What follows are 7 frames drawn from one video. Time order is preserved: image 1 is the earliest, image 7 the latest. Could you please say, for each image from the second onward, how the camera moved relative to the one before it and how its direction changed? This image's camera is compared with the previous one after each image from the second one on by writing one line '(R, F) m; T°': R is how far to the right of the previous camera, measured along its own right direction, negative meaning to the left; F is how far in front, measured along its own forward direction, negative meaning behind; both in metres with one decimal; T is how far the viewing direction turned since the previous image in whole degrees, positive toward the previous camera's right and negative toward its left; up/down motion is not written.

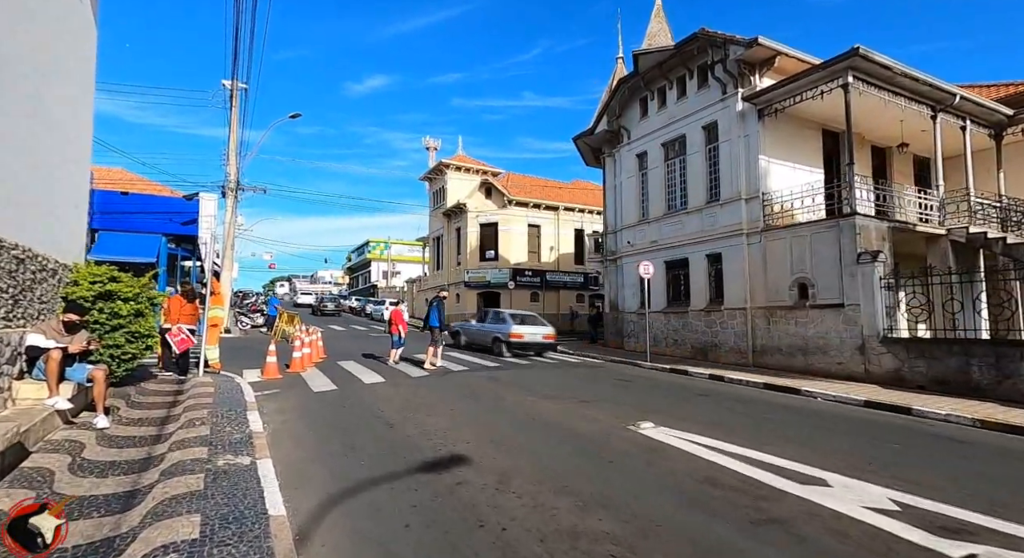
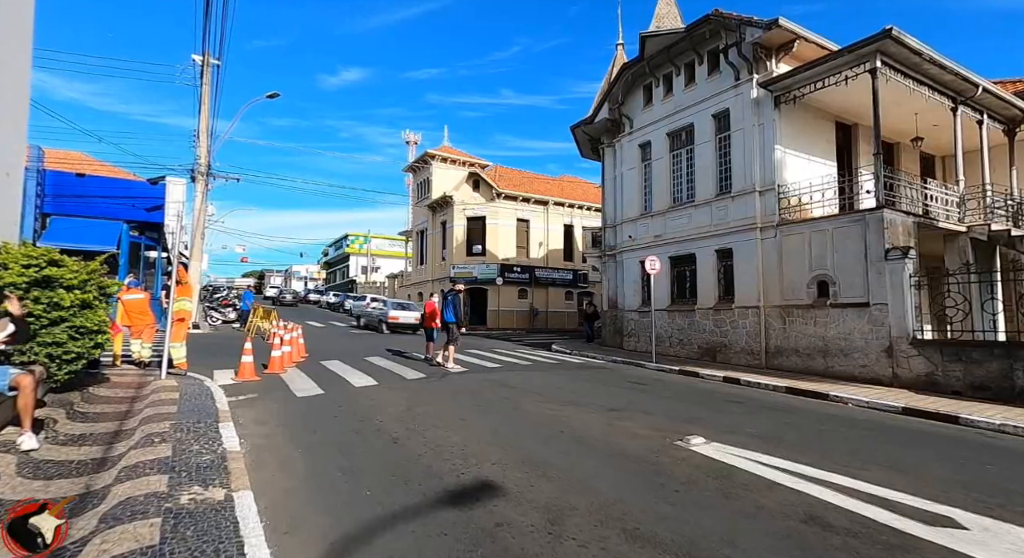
(-0.6, +1.1) m; +3°
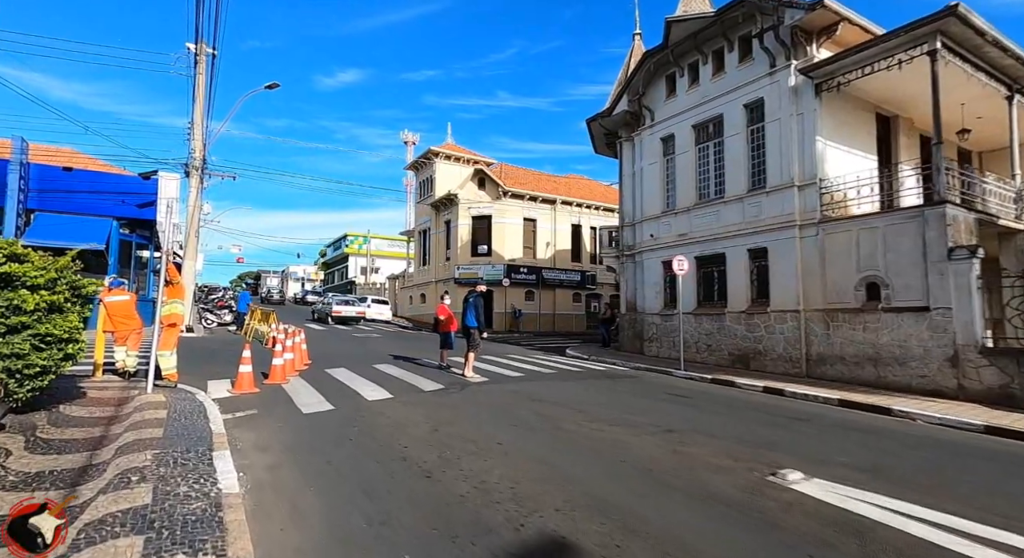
(-0.6, +1.1) m; 0°
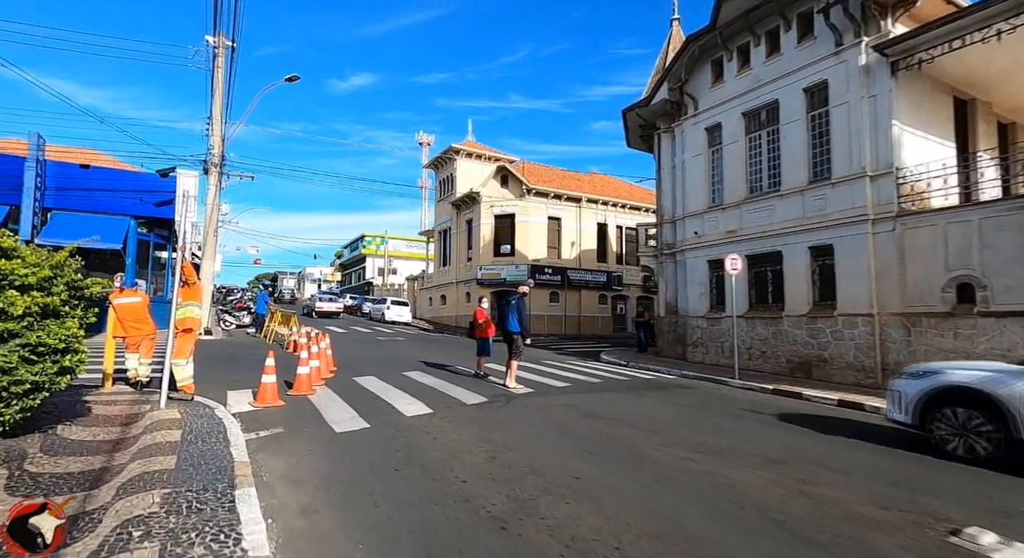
(-0.7, +1.1) m; -2°
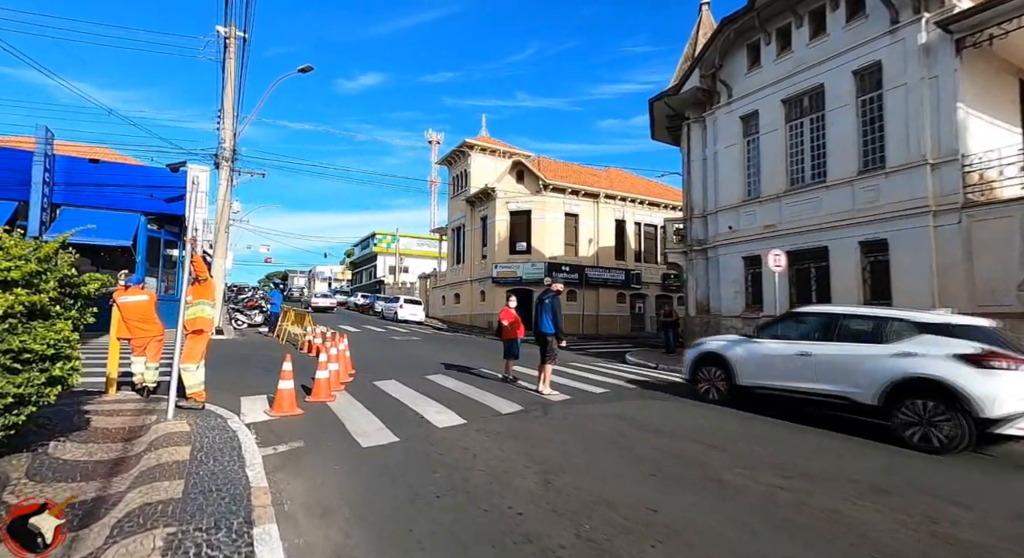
(-0.5, +0.8) m; -1°
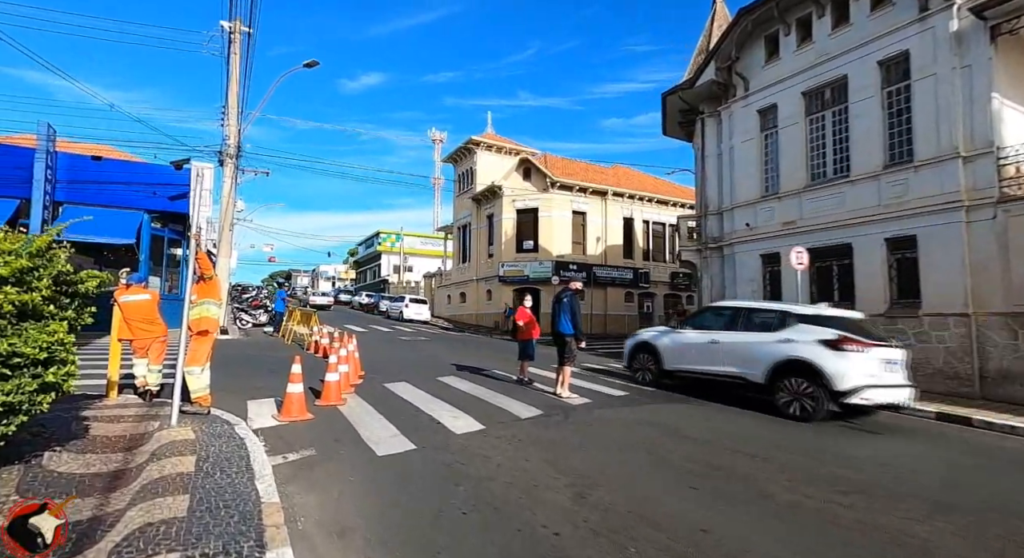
(-0.3, +0.4) m; 0°
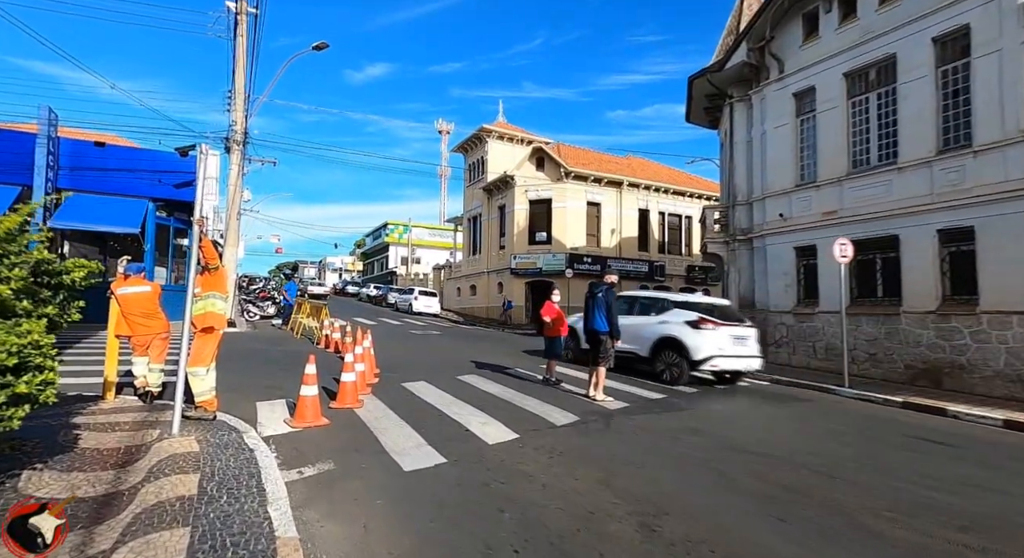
(-0.4, +0.7) m; -1°
